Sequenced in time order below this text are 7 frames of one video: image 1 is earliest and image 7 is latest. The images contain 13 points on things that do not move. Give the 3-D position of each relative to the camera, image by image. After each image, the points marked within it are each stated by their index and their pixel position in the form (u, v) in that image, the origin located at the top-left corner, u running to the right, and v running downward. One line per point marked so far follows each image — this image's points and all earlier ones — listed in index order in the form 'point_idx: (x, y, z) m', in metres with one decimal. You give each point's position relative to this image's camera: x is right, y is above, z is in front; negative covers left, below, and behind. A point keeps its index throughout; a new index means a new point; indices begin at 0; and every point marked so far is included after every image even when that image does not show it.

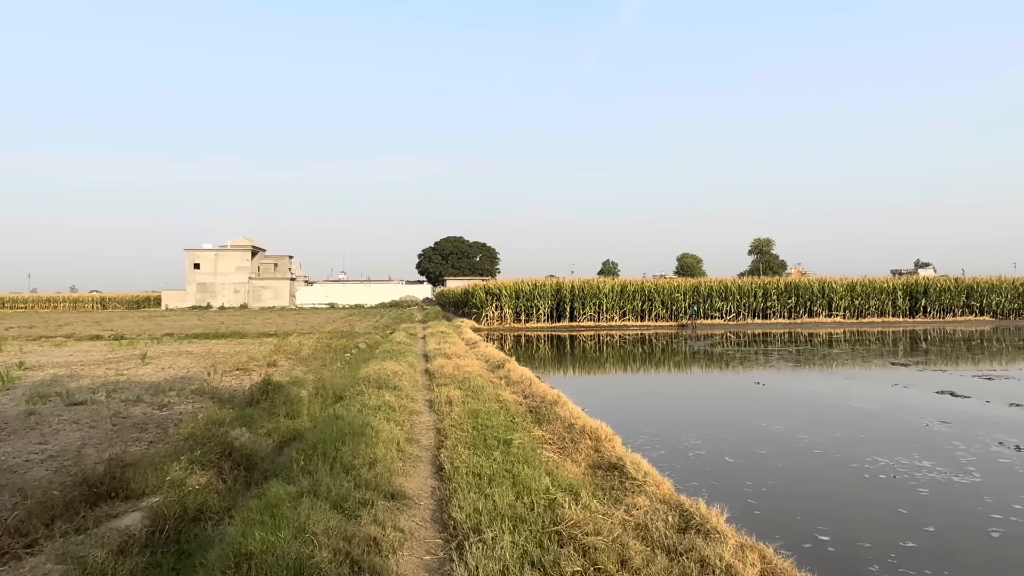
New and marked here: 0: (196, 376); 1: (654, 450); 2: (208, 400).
0: (-6.2, -1.7, +13.5) m
1: (+1.3, -1.5, +6.2) m
2: (-4.5, -1.7, +10.0) m
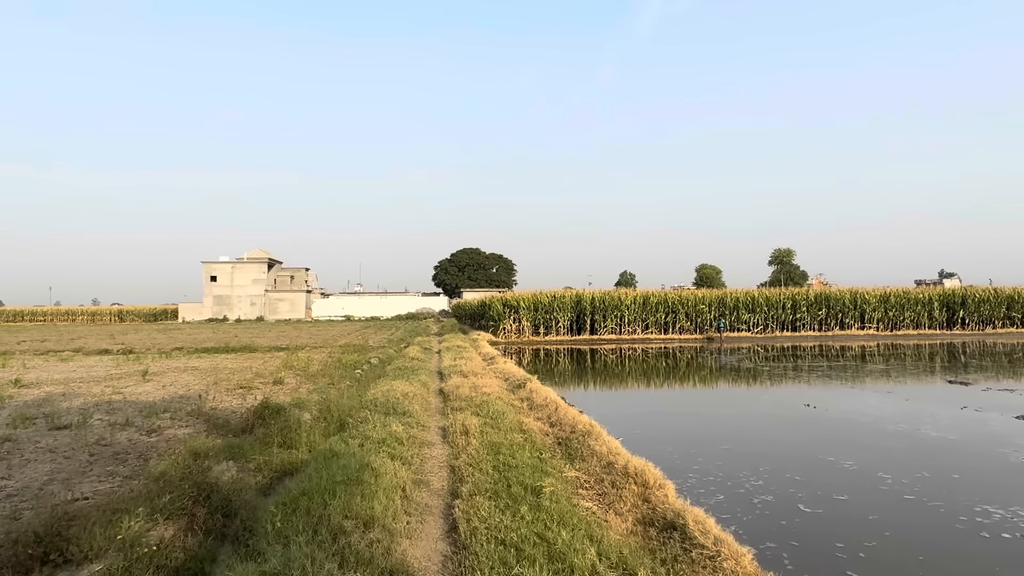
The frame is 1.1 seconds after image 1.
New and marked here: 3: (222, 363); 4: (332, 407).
0: (-5.8, -2.0, +12.7) m
1: (+1.5, -1.6, +5.1) m
2: (-4.2, -1.8, +9.1) m
3: (-8.4, -2.2, +19.8) m
4: (-2.5, -1.6, +9.4) m
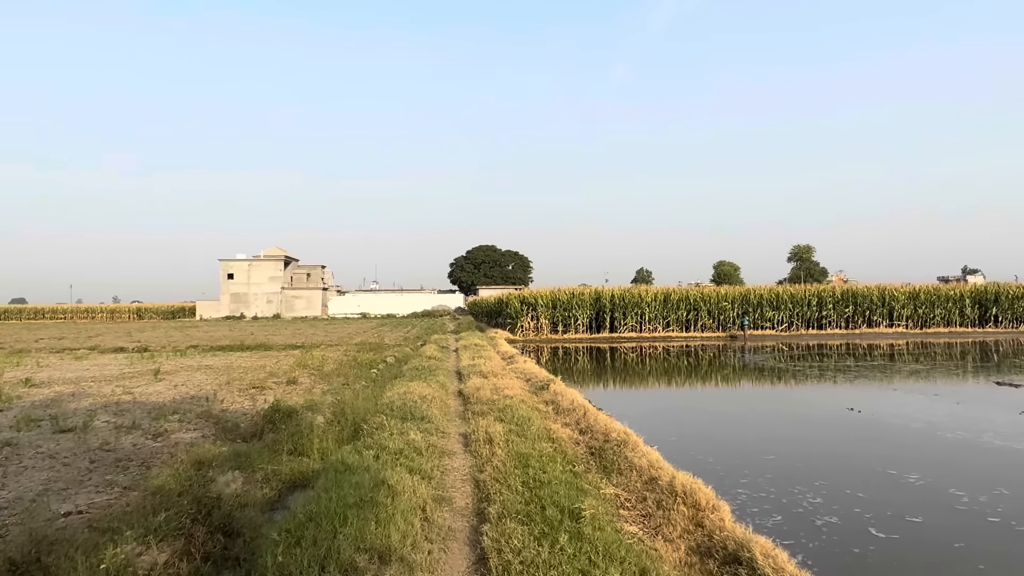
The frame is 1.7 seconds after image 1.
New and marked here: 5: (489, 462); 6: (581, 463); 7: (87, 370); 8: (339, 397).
0: (-5.5, -1.9, +12.3) m
1: (+1.7, -1.5, +4.6) m
2: (-3.8, -1.8, +8.7) m
3: (-7.9, -2.1, +19.5) m
4: (-2.2, -1.6, +9.0) m
5: (-0.2, -1.4, +5.3) m
6: (+0.5, -1.3, +5.3) m
7: (-11.2, -2.2, +18.1) m
8: (-2.7, -1.7, +10.7) m
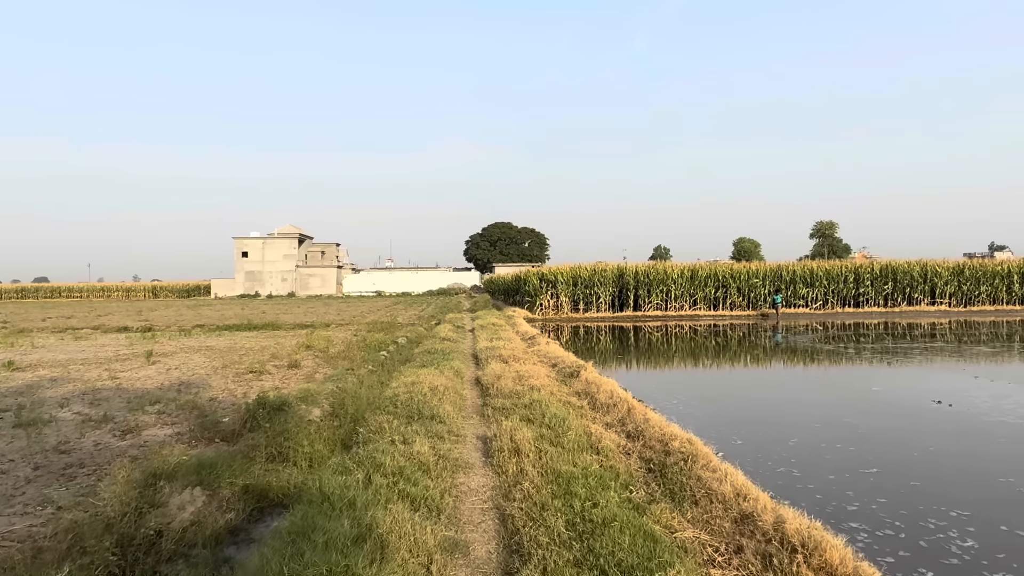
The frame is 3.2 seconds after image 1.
0: (-5.1, -1.5, +11.2) m
1: (+1.9, -1.3, +3.3) m
2: (-3.6, -1.5, +7.5) m
3: (-7.3, -1.4, +18.4) m
4: (-1.9, -1.3, +7.7) m
5: (0.0, -1.2, +4.0) m
6: (+0.7, -1.1, +4.0) m
7: (-10.7, -1.6, +17.0) m
8: (-2.4, -1.3, +9.5) m
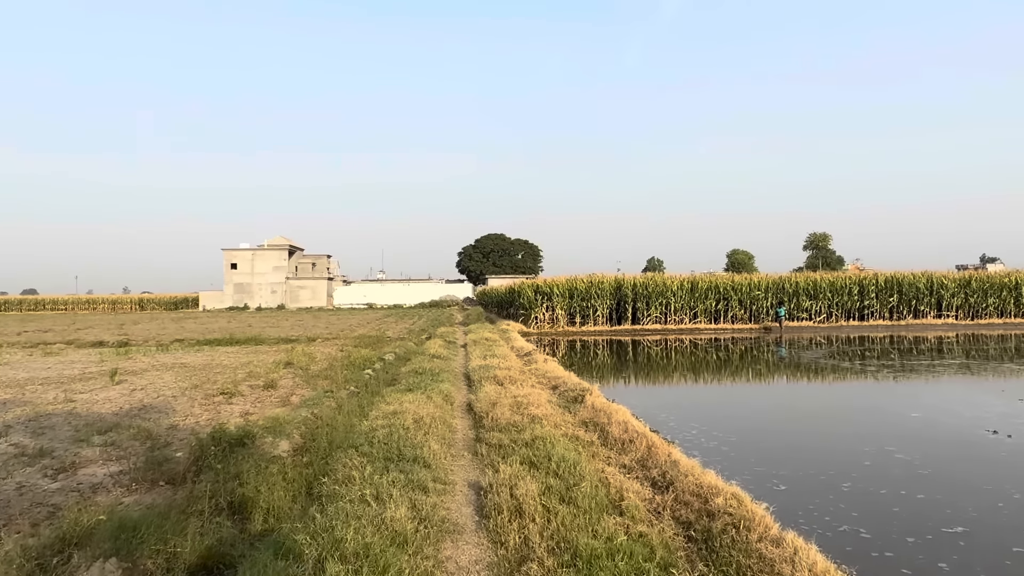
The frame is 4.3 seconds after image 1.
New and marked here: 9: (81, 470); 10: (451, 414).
0: (-5.2, -1.7, +10.1) m
1: (+1.9, -1.4, +2.3) m
2: (-3.6, -1.6, +6.5) m
3: (-7.5, -1.8, +17.3) m
4: (-1.9, -1.4, +6.7) m
5: (0.0, -1.2, +3.1) m
6: (+0.8, -1.2, +3.0) m
7: (-10.8, -1.9, +15.9) m
8: (-2.4, -1.5, +8.4) m
9: (-3.9, -1.7, +6.3) m
10: (-0.6, -1.3, +6.8) m
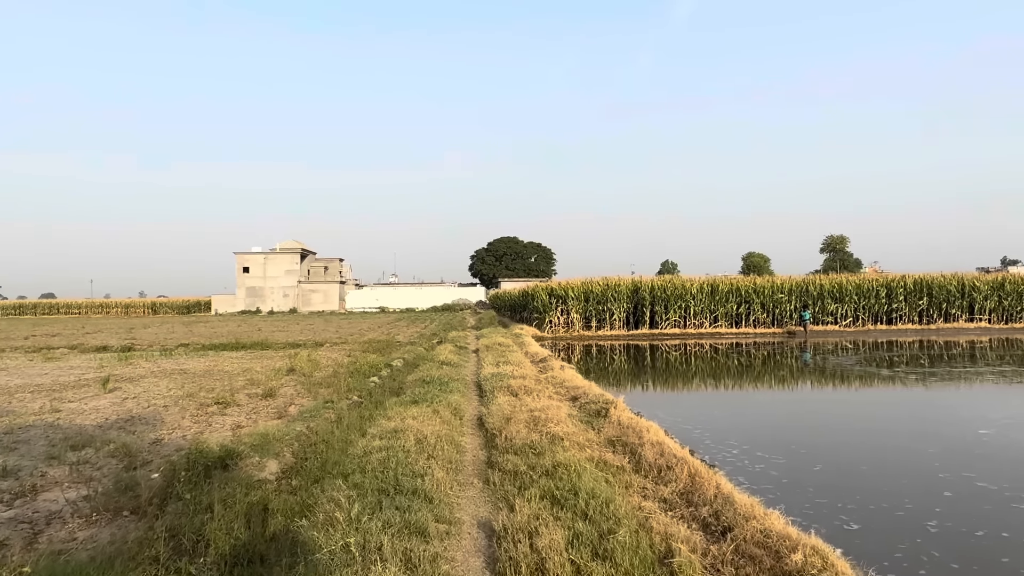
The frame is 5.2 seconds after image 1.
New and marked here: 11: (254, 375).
0: (-4.9, -1.7, +9.4) m
1: (+2.0, -1.4, +1.5) m
2: (-3.4, -1.6, +5.8) m
3: (-7.1, -1.8, +16.7) m
4: (-1.7, -1.4, +6.0) m
5: (+0.1, -1.2, +2.3) m
6: (+0.8, -1.2, +2.2) m
7: (-10.5, -2.0, +15.3) m
8: (-2.2, -1.5, +7.7) m
9: (-3.8, -1.7, +5.6) m
10: (-0.5, -1.3, +6.1) m
11: (-5.1, -1.7, +13.4) m
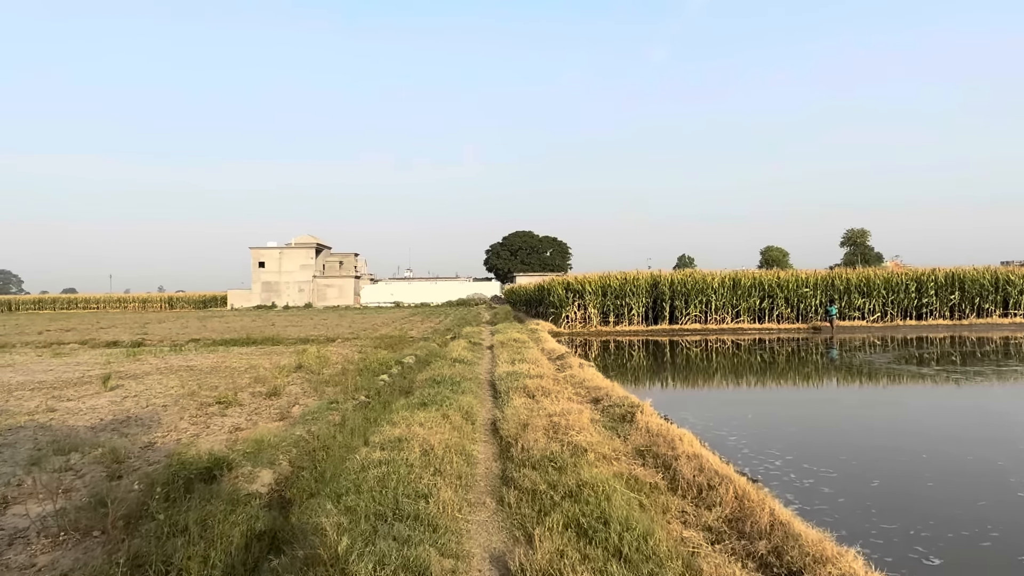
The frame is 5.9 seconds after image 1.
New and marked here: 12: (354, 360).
0: (-4.7, -1.7, +8.9) m
1: (+2.0, -1.4, +0.8) m
2: (-3.3, -1.6, +5.3) m
3: (-6.7, -1.7, +16.2) m
4: (-1.6, -1.4, +5.4) m
5: (+0.2, -1.2, +1.7) m
6: (+0.9, -1.2, +1.6) m
7: (-10.2, -1.8, +15.0) m
8: (-2.1, -1.5, +7.2) m
9: (-3.7, -1.6, +5.0) m
10: (-0.3, -1.2, +5.5) m
11: (-4.8, -1.6, +12.9) m
12: (-3.3, -1.5, +14.3) m
